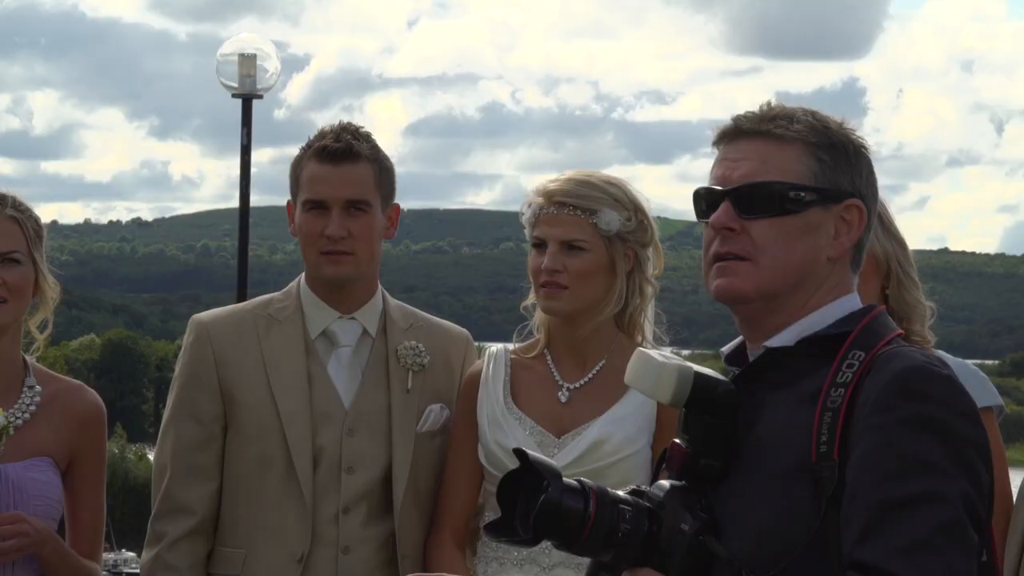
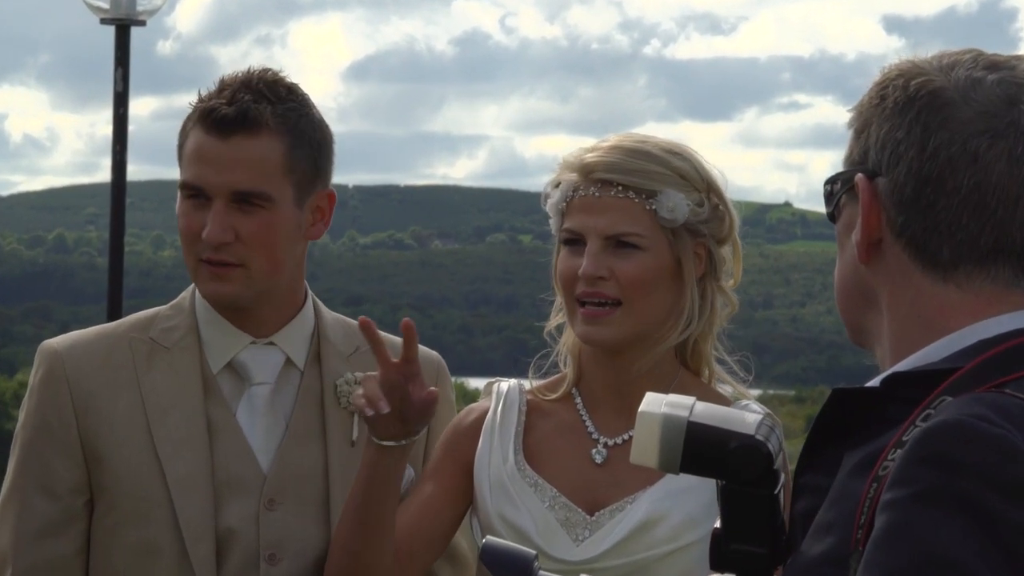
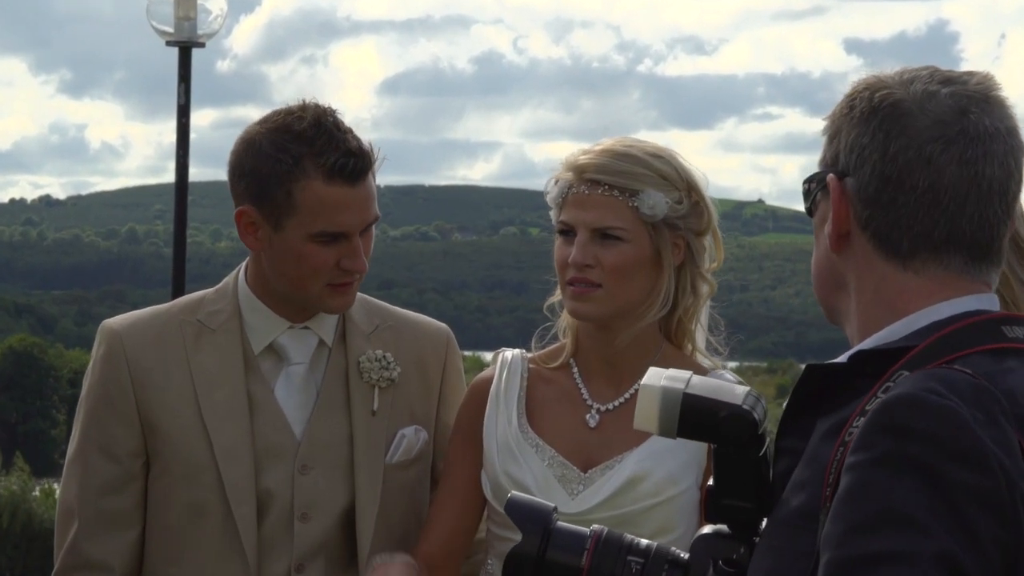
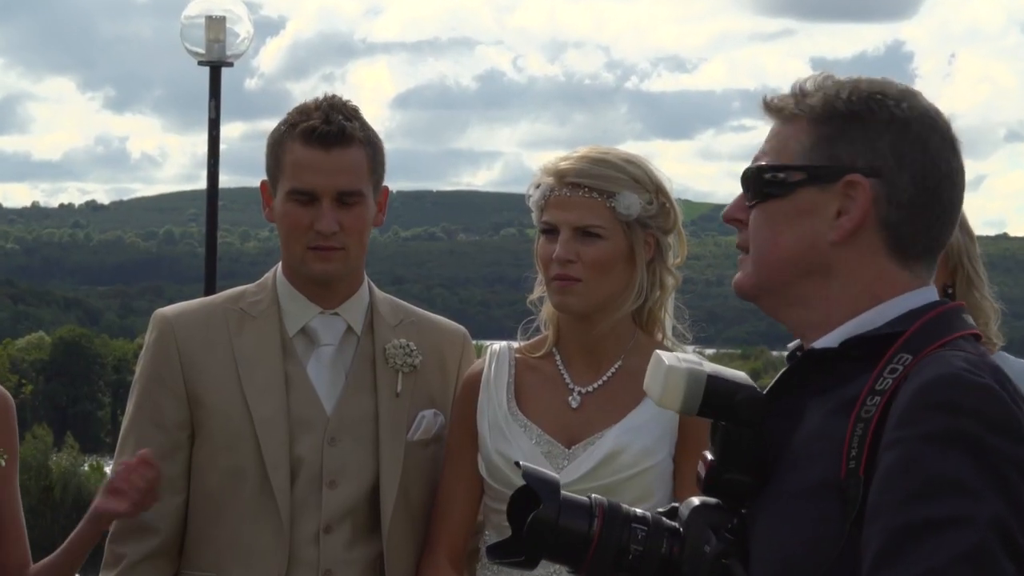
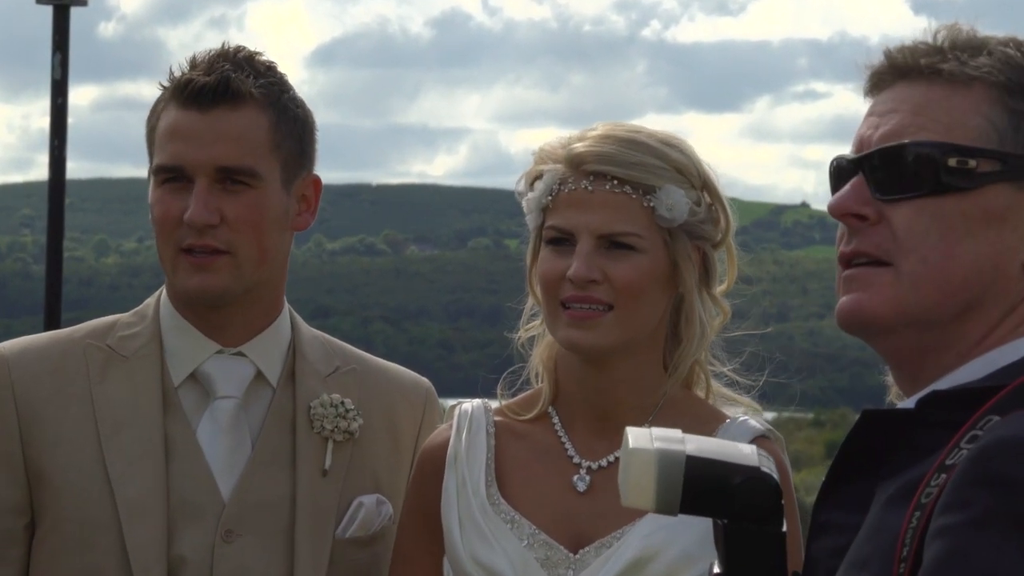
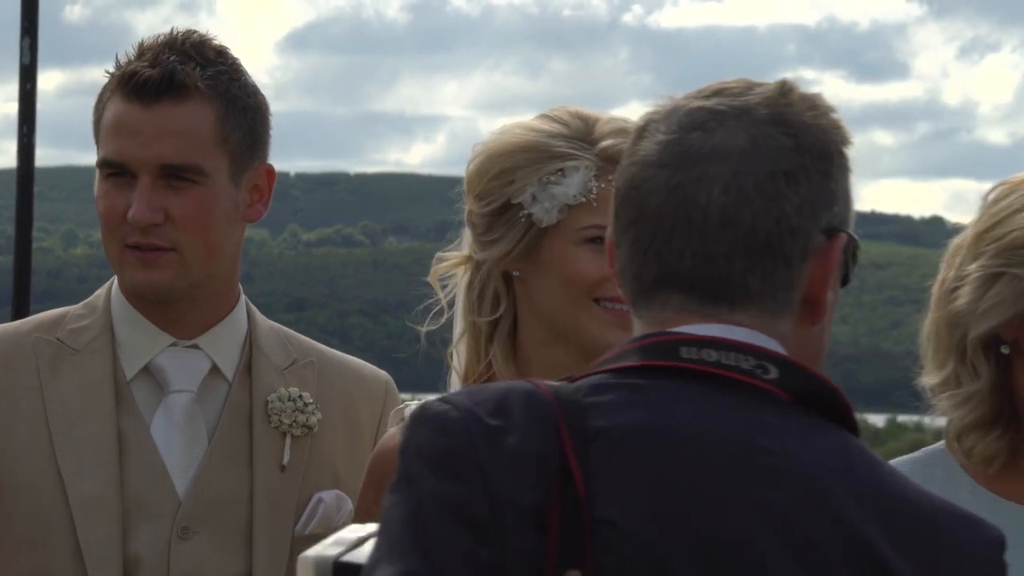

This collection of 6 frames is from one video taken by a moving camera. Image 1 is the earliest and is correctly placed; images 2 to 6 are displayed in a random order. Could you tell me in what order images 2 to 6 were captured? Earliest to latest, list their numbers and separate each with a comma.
4, 3, 2, 5, 6
